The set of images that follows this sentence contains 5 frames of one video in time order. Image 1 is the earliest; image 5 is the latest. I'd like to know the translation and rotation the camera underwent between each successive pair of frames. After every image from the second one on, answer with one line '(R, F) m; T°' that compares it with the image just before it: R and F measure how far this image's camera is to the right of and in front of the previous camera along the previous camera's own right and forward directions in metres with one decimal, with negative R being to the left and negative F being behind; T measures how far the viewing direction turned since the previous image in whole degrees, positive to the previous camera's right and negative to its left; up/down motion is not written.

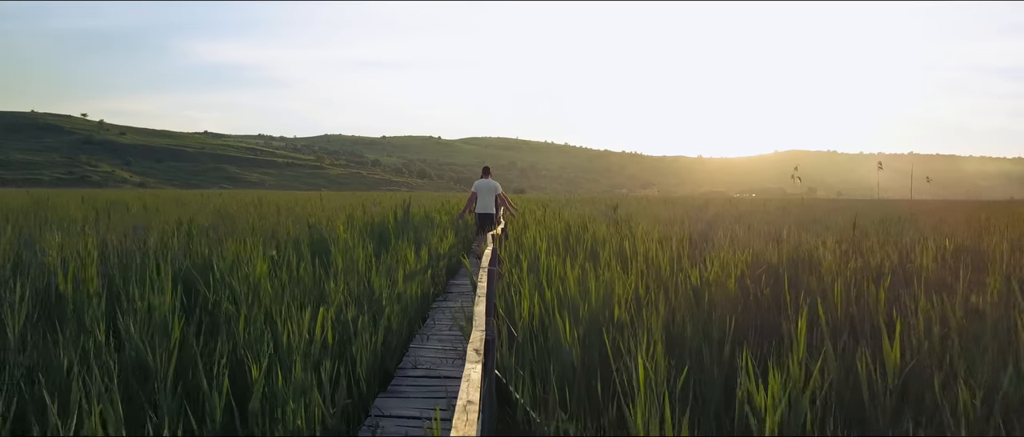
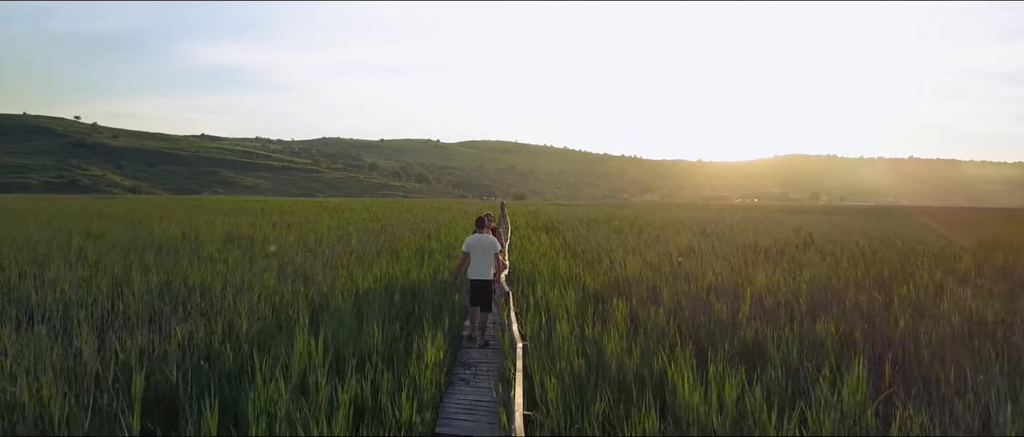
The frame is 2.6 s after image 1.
(-0.1, +2.7) m; 0°
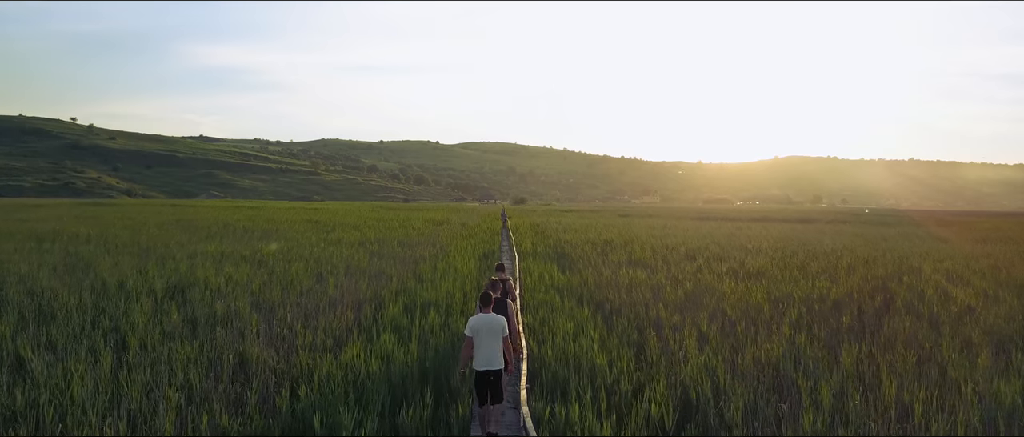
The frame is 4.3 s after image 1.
(-0.1, +1.6) m; 0°
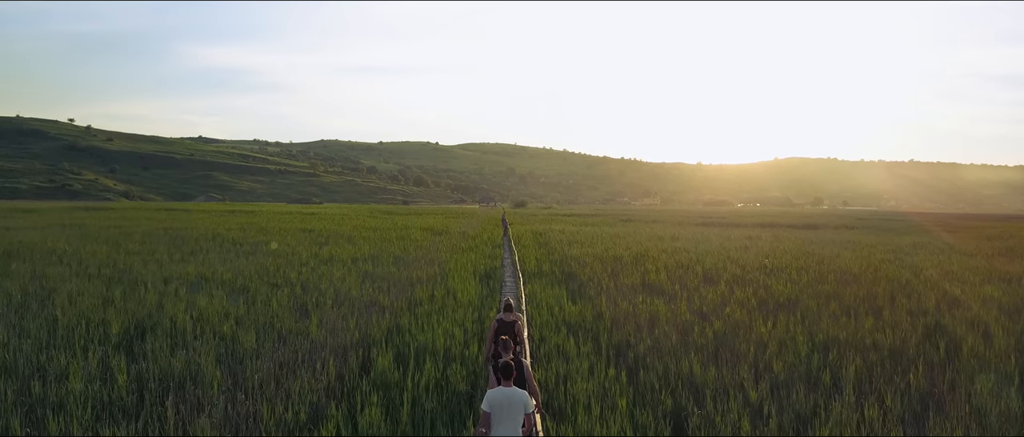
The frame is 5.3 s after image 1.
(-0.1, +0.9) m; 0°
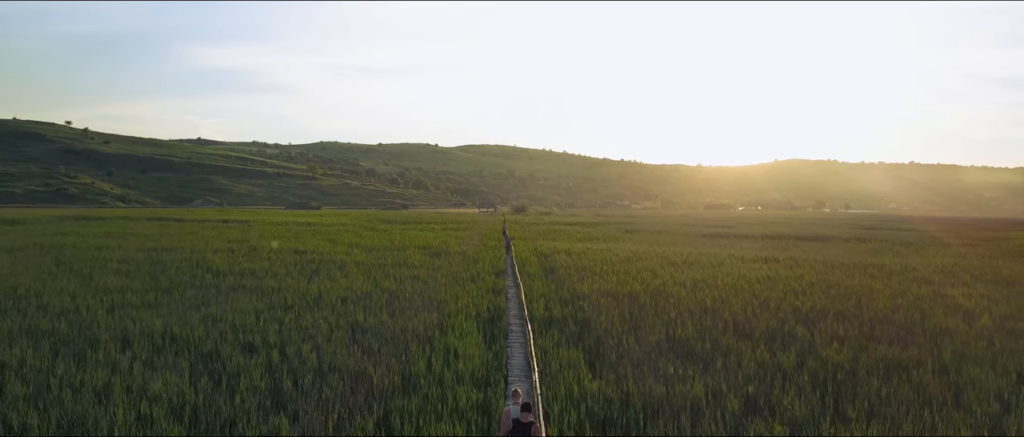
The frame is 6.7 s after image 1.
(-0.1, +1.2) m; 0°
